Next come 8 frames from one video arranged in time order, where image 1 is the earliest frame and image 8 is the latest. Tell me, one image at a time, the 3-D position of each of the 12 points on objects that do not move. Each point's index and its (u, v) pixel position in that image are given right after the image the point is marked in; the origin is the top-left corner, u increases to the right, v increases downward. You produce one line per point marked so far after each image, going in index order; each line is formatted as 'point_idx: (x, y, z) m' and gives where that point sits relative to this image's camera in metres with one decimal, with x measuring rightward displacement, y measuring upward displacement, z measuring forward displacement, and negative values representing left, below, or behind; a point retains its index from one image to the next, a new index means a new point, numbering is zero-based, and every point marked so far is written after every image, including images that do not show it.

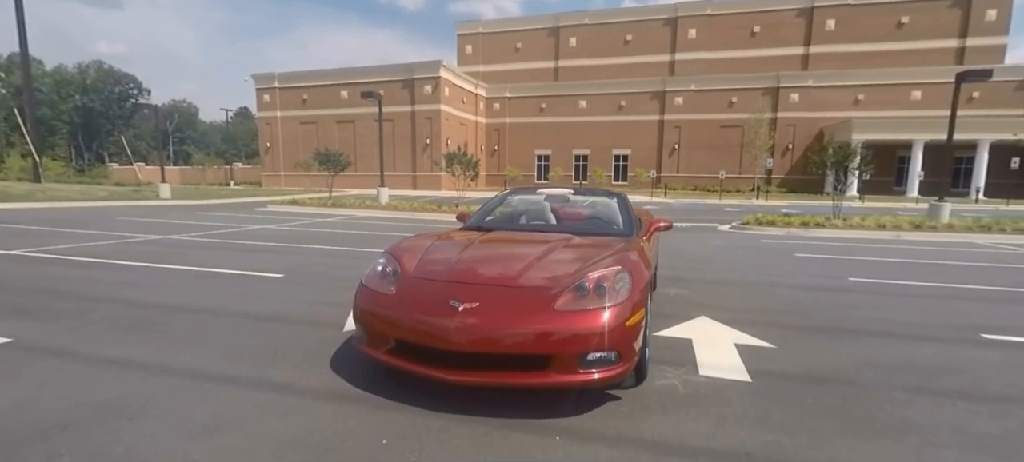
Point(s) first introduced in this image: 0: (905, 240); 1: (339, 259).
0: (+10.9, -0.3, +12.6) m
1: (-3.1, -0.5, +8.2) m
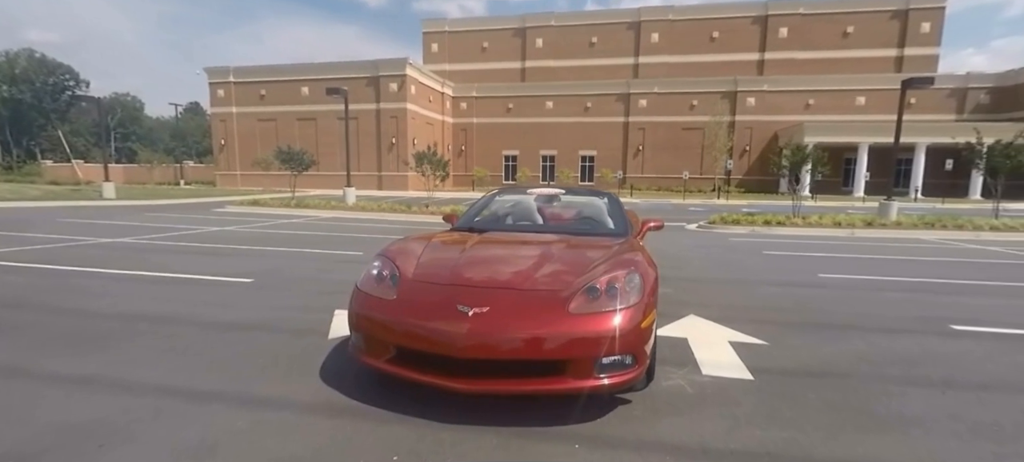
0: (+10.1, -0.2, +13.3) m
1: (-3.5, -0.5, +7.8) m
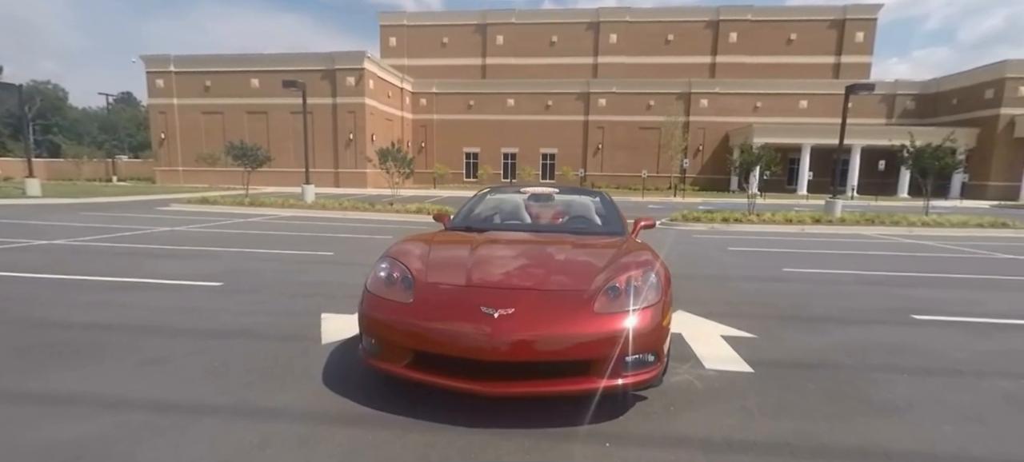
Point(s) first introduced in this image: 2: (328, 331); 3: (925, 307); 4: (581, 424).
0: (+9.3, -0.1, +14.1) m
1: (-3.8, -0.5, +7.5) m
2: (-1.7, -0.9, +4.2) m
3: (+4.9, -0.9, +5.4) m
4: (+0.4, -1.1, +2.6) m
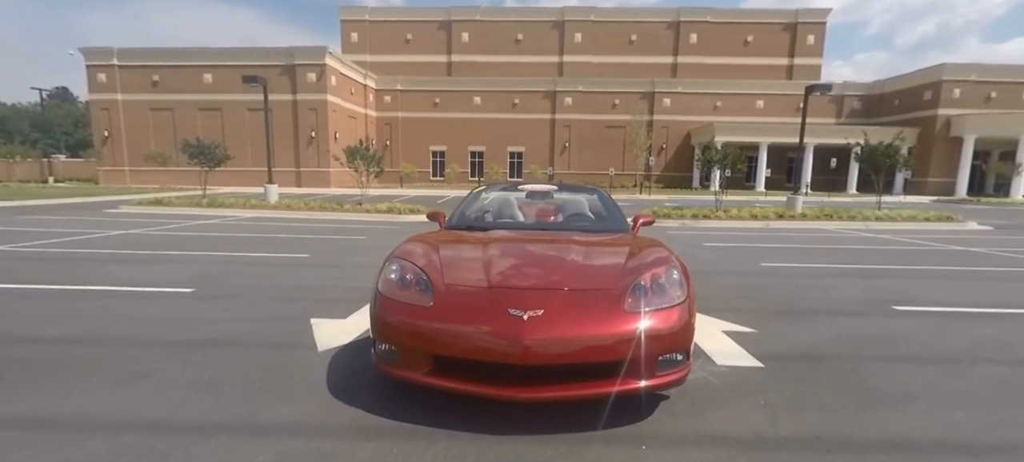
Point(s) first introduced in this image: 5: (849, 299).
0: (+8.5, +0.1, +14.7) m
1: (-4.0, -0.6, +7.1) m
2: (-1.6, -0.9, +3.9) m
3: (+4.8, -0.8, +5.6) m
4: (+0.6, -1.1, +2.5) m
5: (+4.0, -0.8, +5.5) m
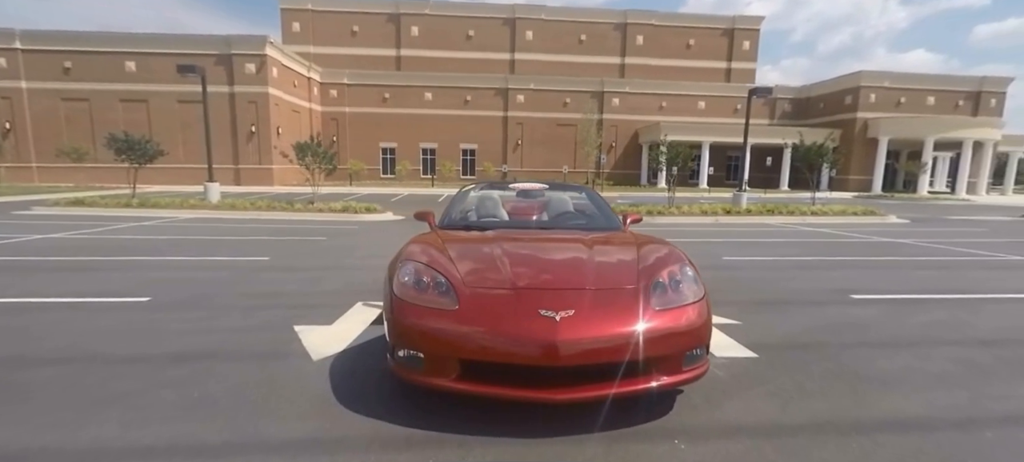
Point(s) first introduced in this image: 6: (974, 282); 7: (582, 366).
0: (+7.3, +0.3, +15.5) m
1: (-4.3, -0.6, +6.6) m
2: (-1.6, -0.9, +3.7) m
3: (+4.6, -0.7, +6.1) m
4: (+0.7, -1.1, +2.6) m
5: (+3.8, -0.8, +5.9) m
6: (+6.6, -0.7, +6.6) m
7: (+0.4, -0.7, +2.4) m
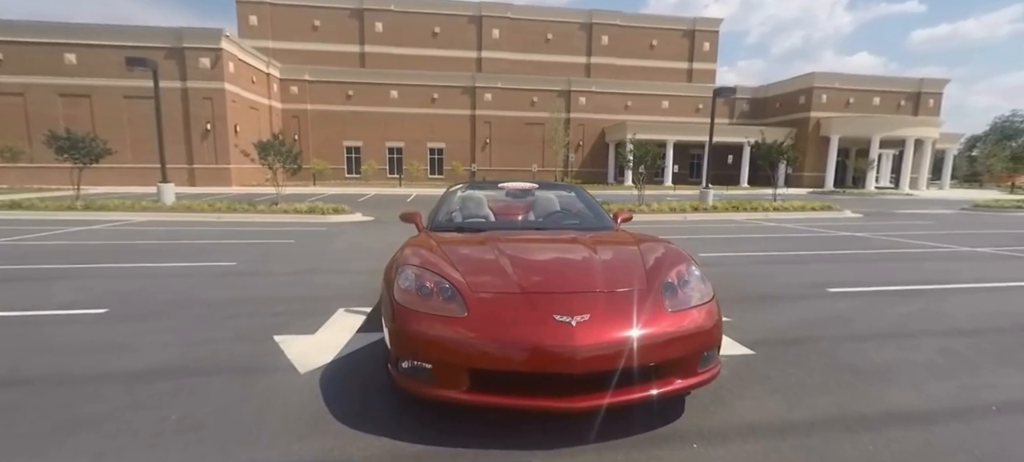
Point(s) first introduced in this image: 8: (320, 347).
0: (+6.4, +0.4, +15.9) m
1: (-4.6, -0.7, +6.2) m
2: (-1.6, -1.0, +3.5) m
3: (+4.4, -0.7, +6.3) m
4: (+0.8, -1.1, +2.5) m
5: (+3.7, -0.7, +6.1) m
6: (+6.4, -0.6, +6.9) m
7: (+0.4, -0.7, +2.3) m
8: (-1.6, -0.9, +3.7) m
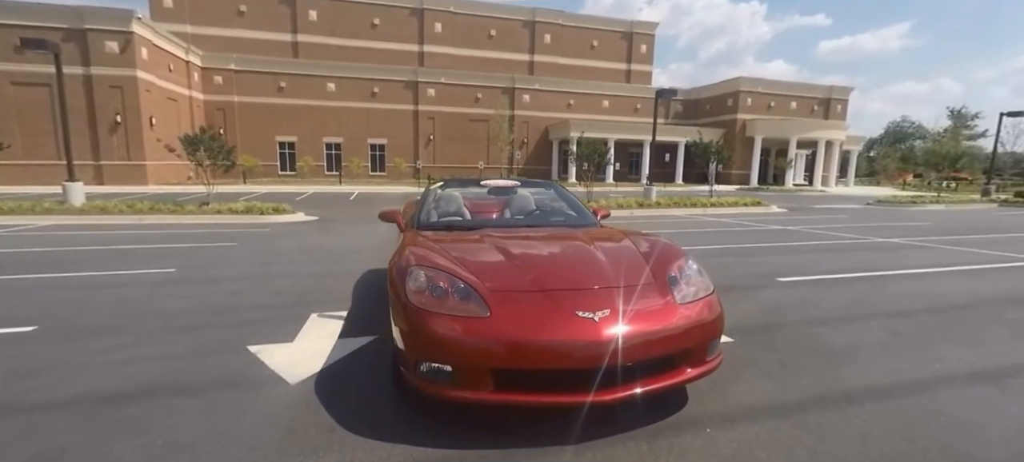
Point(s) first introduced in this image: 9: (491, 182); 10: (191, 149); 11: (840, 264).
0: (+4.7, +0.6, +16.6) m
1: (-4.9, -0.7, +5.5) m
2: (-1.7, -1.0, +3.3) m
3: (+4.0, -0.6, +6.8) m
4: (+0.9, -1.1, +2.6) m
5: (+3.3, -0.6, +6.5) m
6: (+5.9, -0.5, +7.7) m
7: (+0.6, -0.7, +2.4) m
8: (-1.6, -1.0, +3.5) m
9: (-0.4, +0.6, +5.2) m
10: (-11.7, +3.0, +16.6) m
11: (+5.4, -0.5, +7.5) m
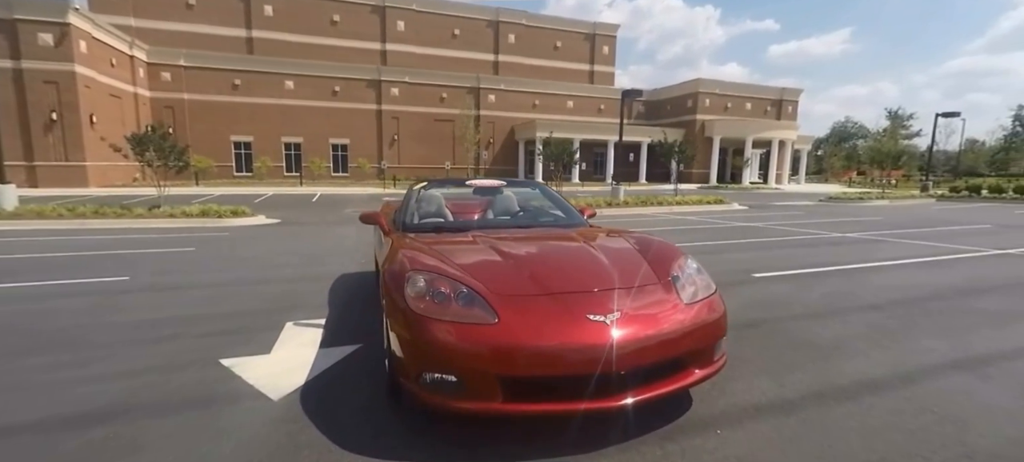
0: (+3.6, +0.6, +16.8) m
1: (-5.1, -0.8, +5.1) m
2: (-1.7, -1.0, +3.0) m
3: (+3.6, -0.5, +7.0) m
4: (+0.9, -1.1, +2.6) m
5: (+3.0, -0.6, +6.6) m
6: (+5.5, -0.4, +8.0) m
7: (+0.6, -0.7, +2.3) m
8: (-1.6, -1.0, +3.3) m
9: (-0.6, +0.5, +5.1) m
10: (-12.8, +2.8, +15.6) m
11: (+5.1, -0.5, +7.8) m
